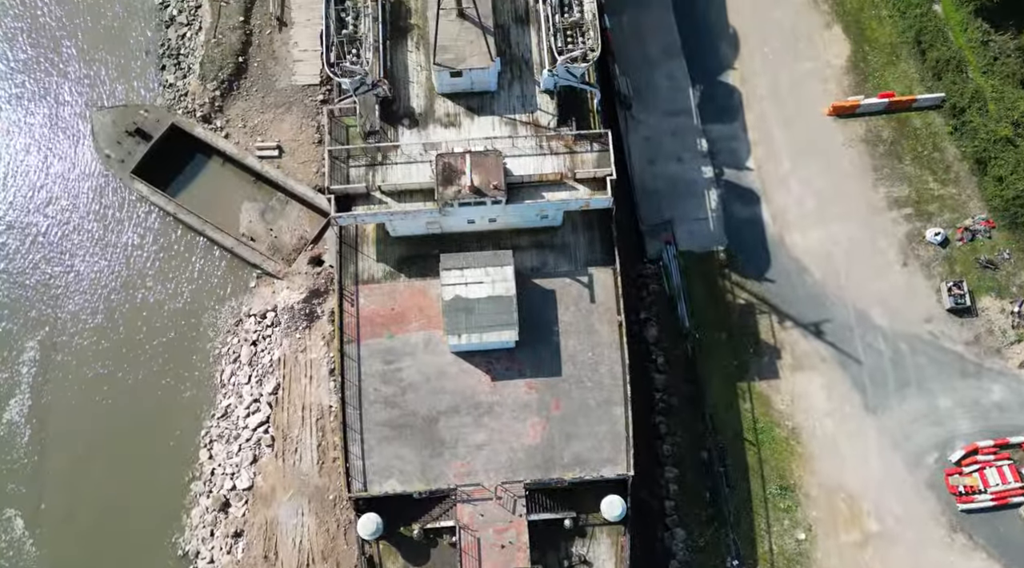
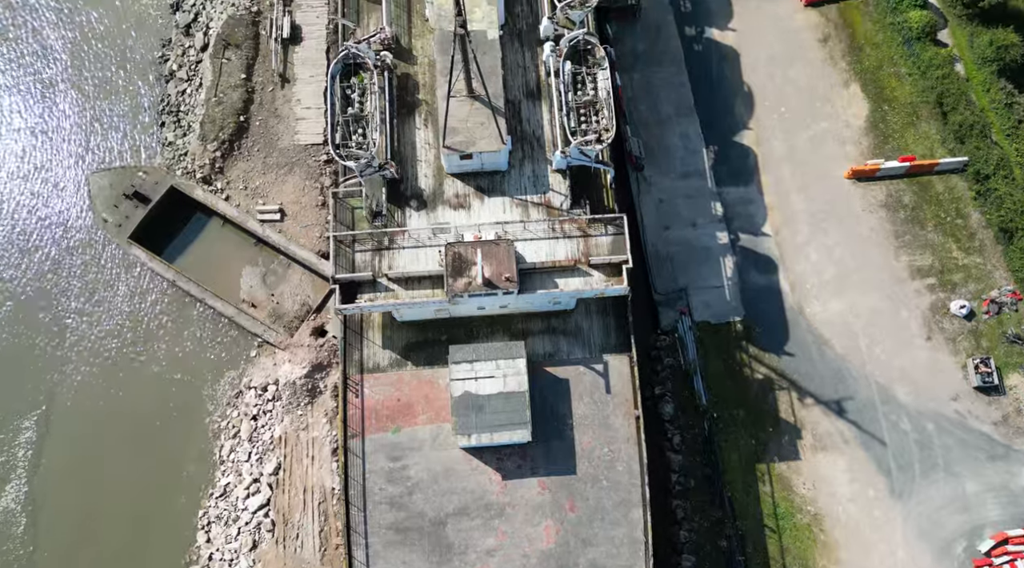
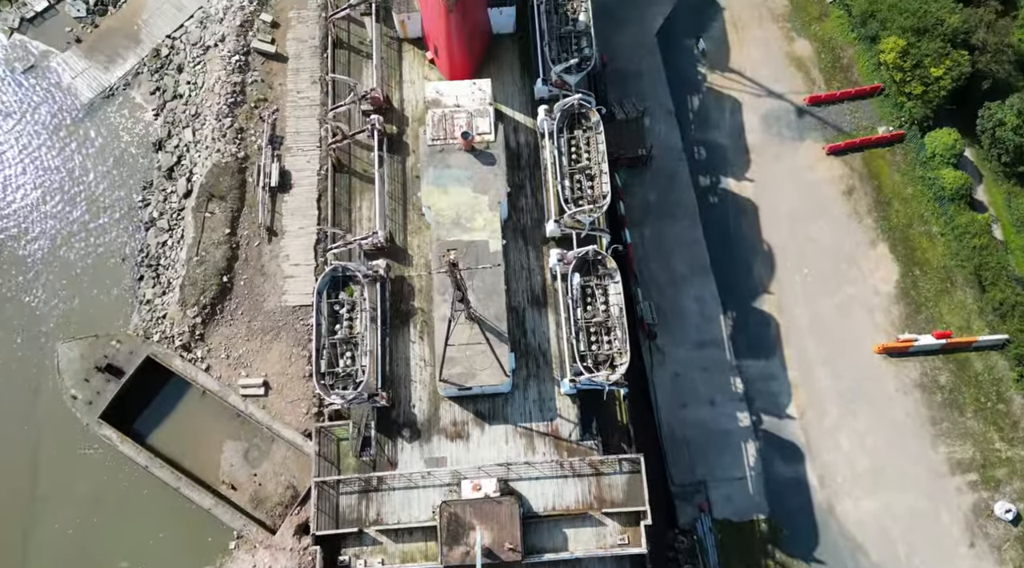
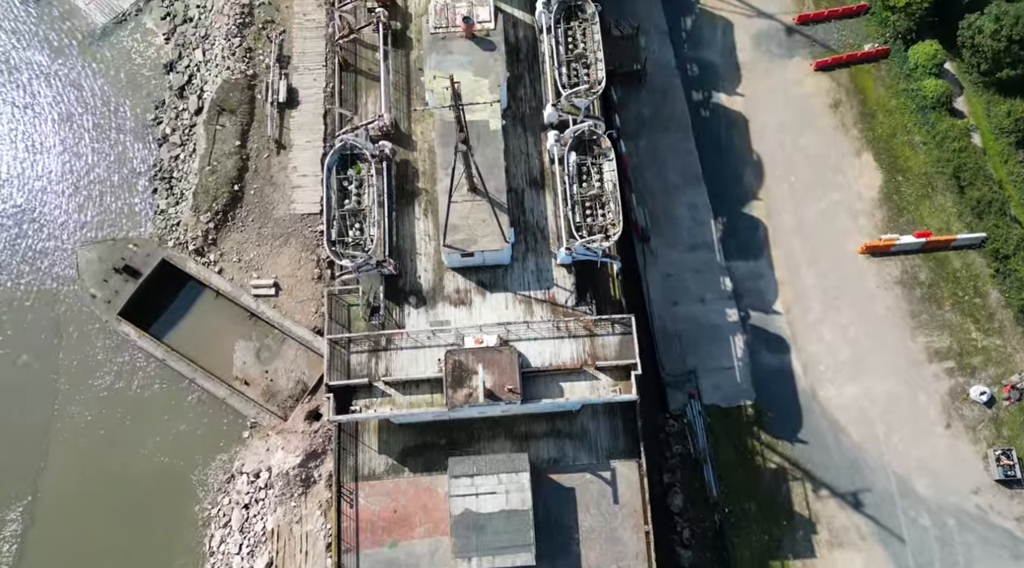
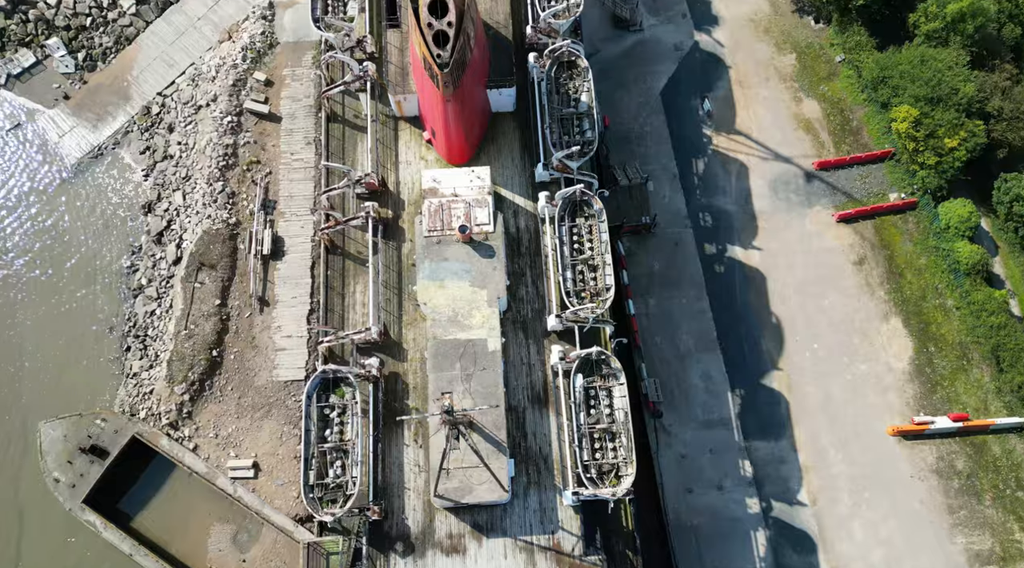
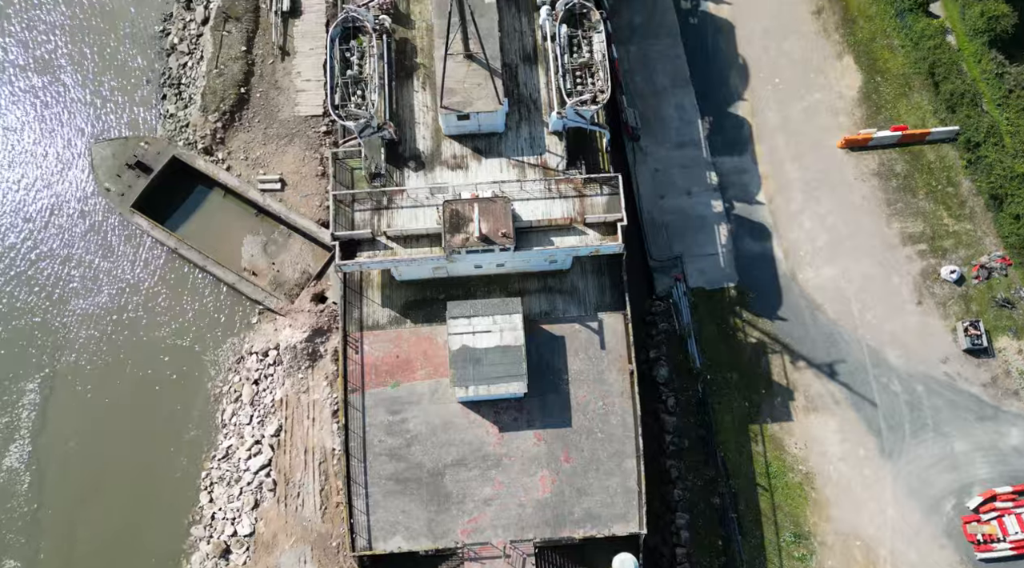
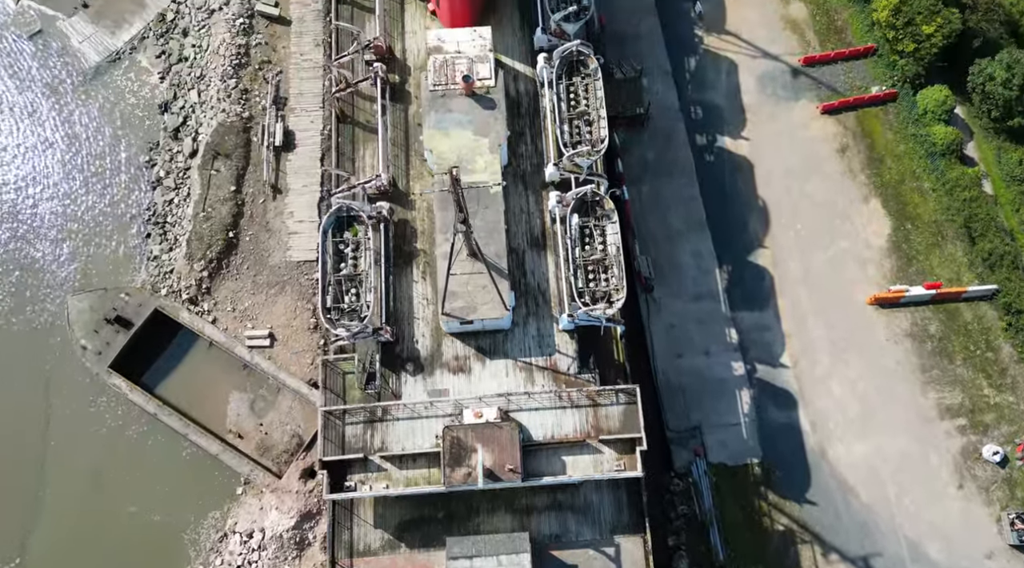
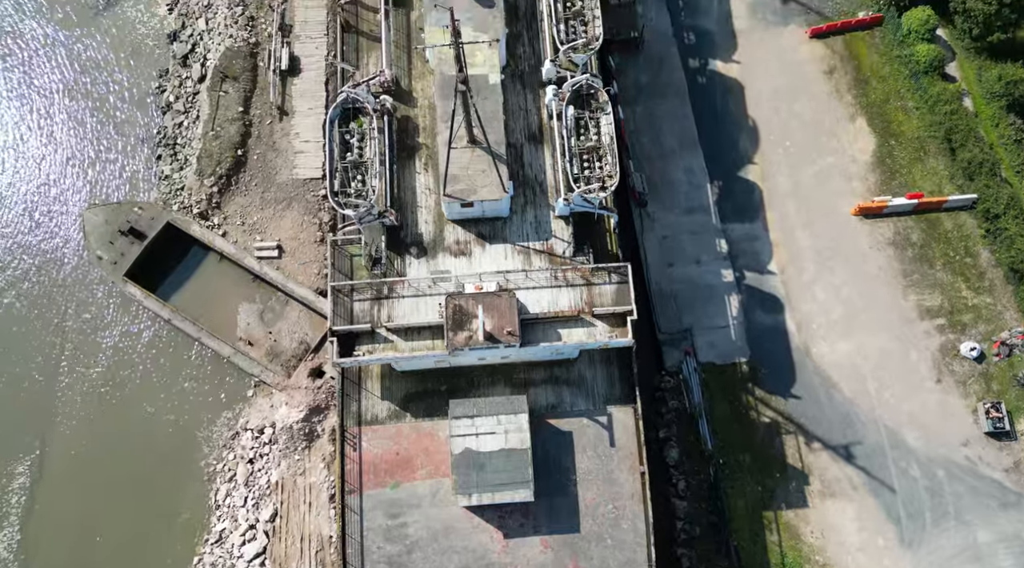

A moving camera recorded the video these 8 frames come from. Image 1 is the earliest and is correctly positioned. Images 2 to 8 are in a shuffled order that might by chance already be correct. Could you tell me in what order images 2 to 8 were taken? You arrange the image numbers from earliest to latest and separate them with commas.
6, 2, 8, 4, 7, 3, 5
